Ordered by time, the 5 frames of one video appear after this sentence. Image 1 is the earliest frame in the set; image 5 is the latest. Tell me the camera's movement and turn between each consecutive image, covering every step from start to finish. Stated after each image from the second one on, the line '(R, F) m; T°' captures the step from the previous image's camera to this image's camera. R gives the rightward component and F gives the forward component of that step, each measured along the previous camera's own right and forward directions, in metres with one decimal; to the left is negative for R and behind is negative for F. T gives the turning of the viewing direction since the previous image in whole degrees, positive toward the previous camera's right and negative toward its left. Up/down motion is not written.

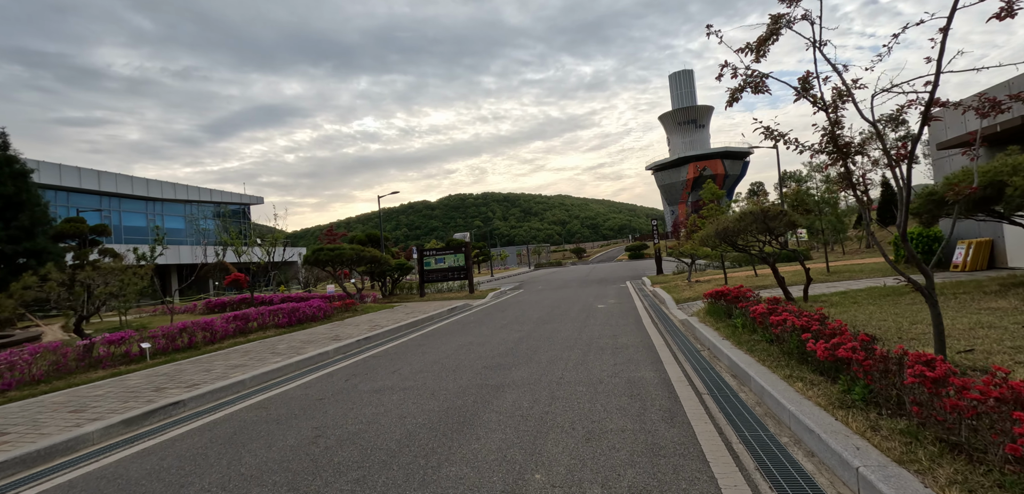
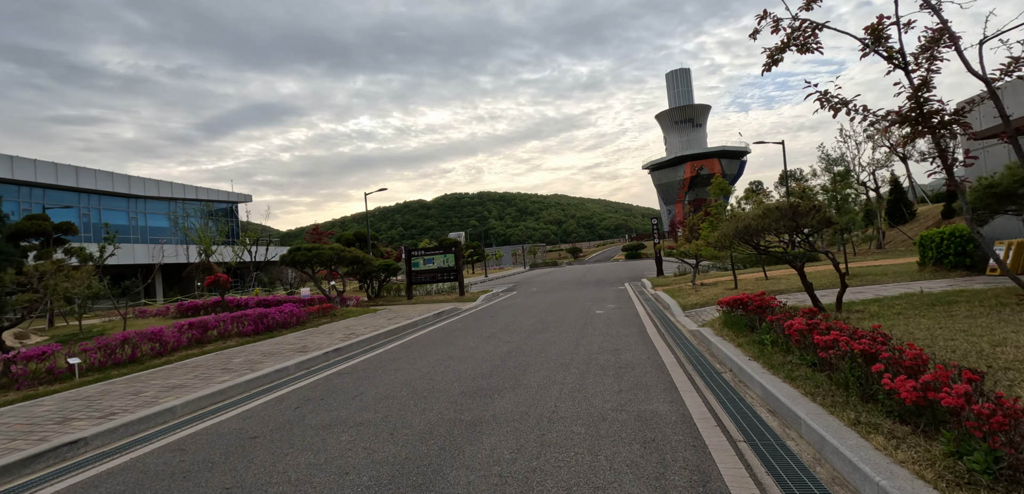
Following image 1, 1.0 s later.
(+0.2, +1.2) m; 0°
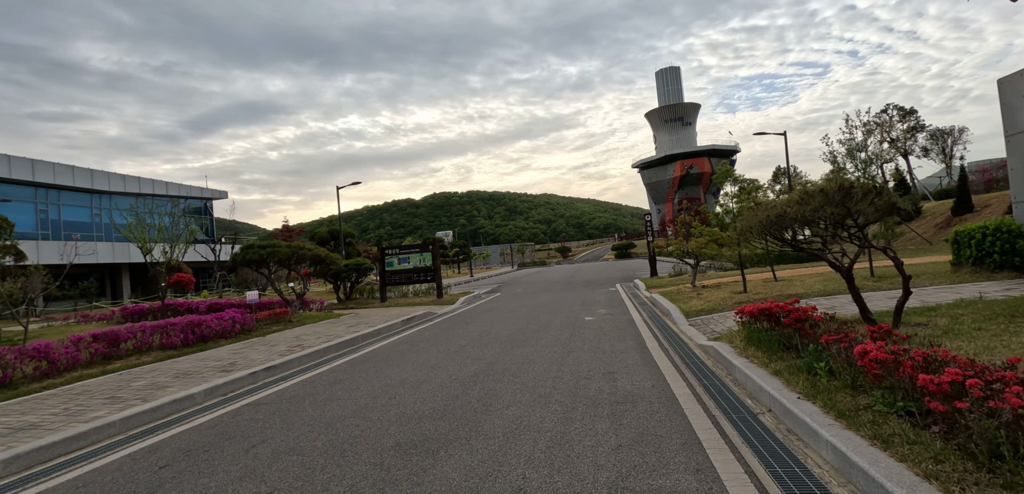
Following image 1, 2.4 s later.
(+0.3, +1.7) m; +1°
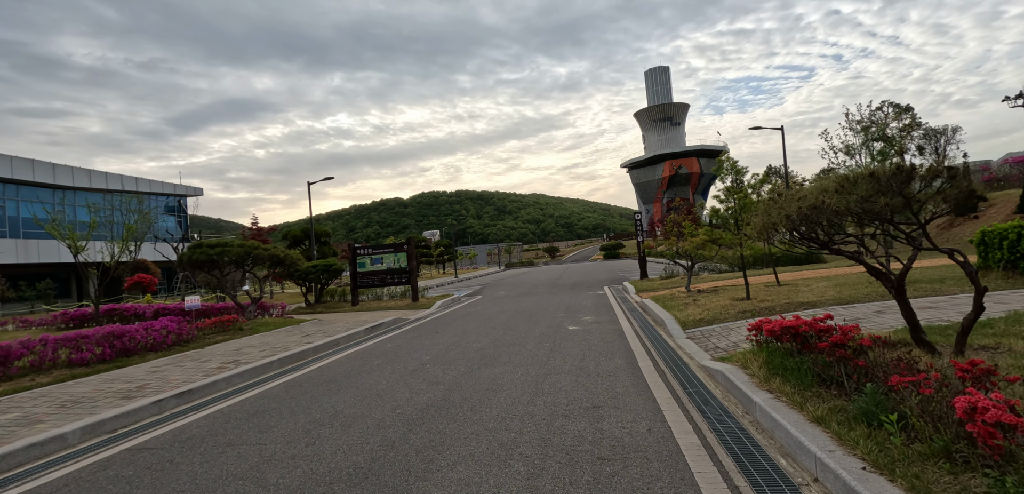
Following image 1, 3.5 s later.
(+0.3, +1.3) m; +1°
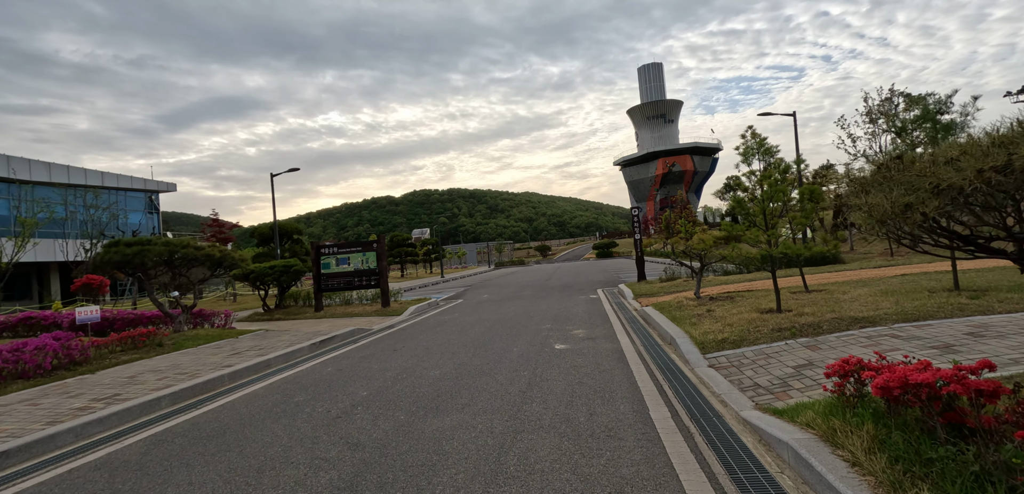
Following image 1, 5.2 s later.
(+0.3, +2.0) m; +1°
